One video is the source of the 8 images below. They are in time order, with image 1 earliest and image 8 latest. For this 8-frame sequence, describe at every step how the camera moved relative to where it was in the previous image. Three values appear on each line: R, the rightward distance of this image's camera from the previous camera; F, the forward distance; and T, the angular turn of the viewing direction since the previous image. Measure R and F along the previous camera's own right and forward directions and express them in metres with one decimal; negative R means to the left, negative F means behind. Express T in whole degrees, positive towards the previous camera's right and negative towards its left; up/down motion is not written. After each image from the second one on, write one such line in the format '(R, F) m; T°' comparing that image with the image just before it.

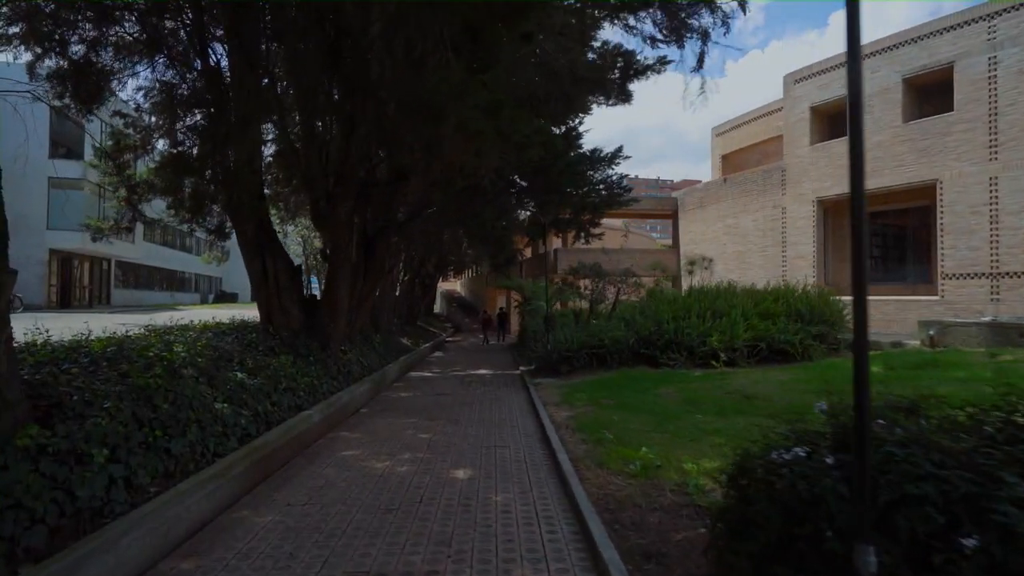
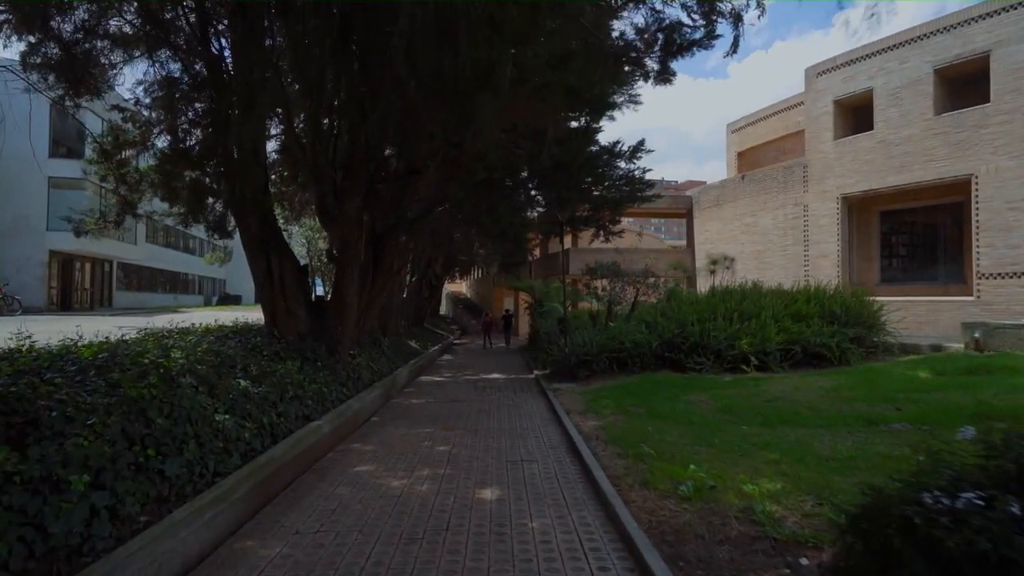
(-0.3, +0.8) m; 0°
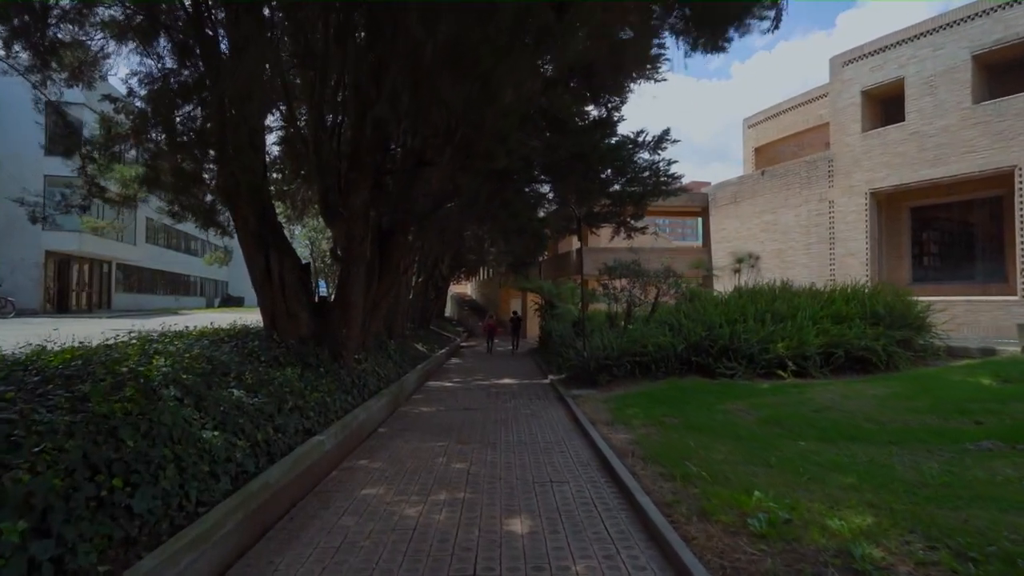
(-0.3, +1.0) m; 0°
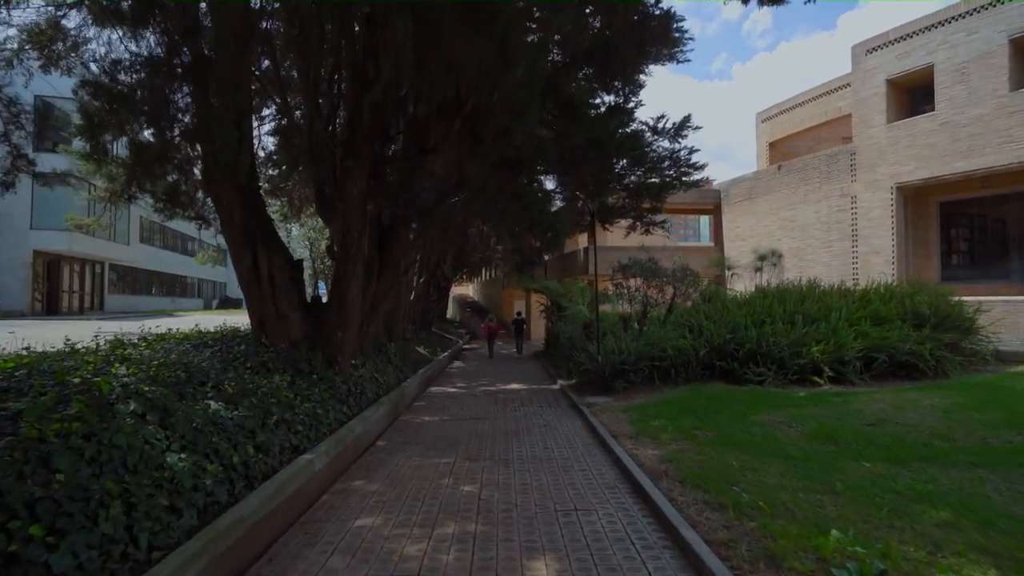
(-0.2, +1.1) m; 0°
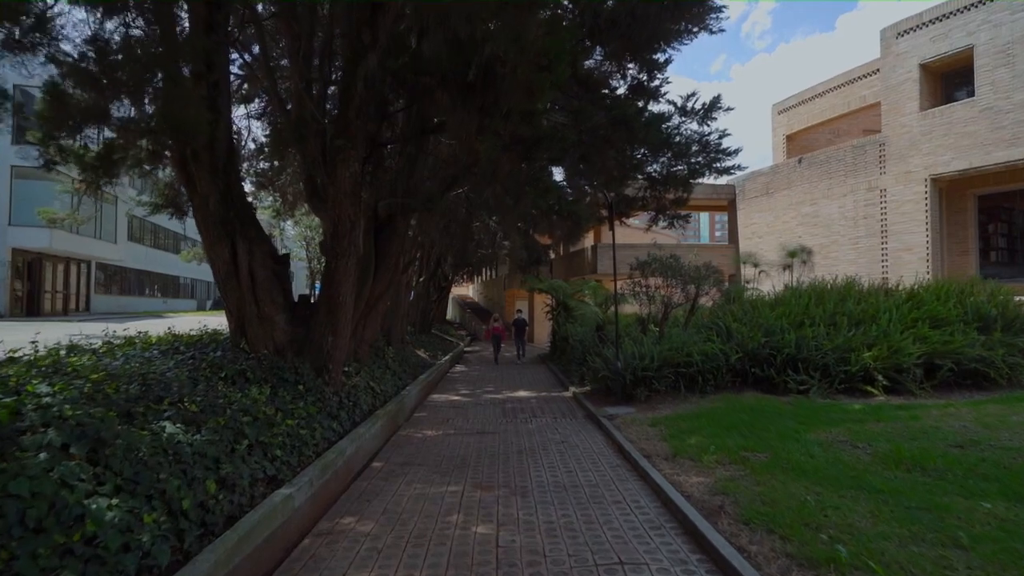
(-0.3, +1.4) m; 0°
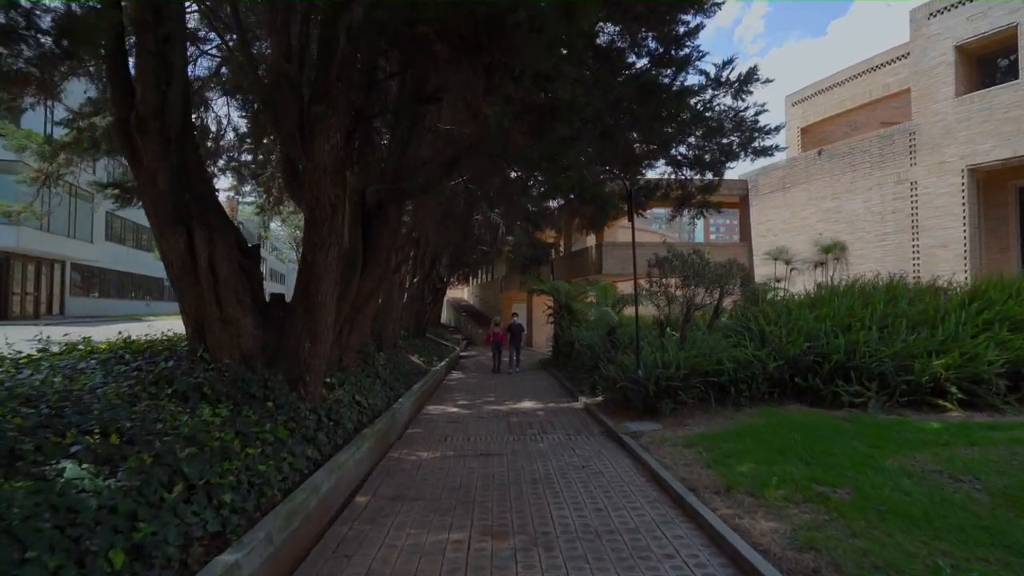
(-0.2, +1.6) m; +1°
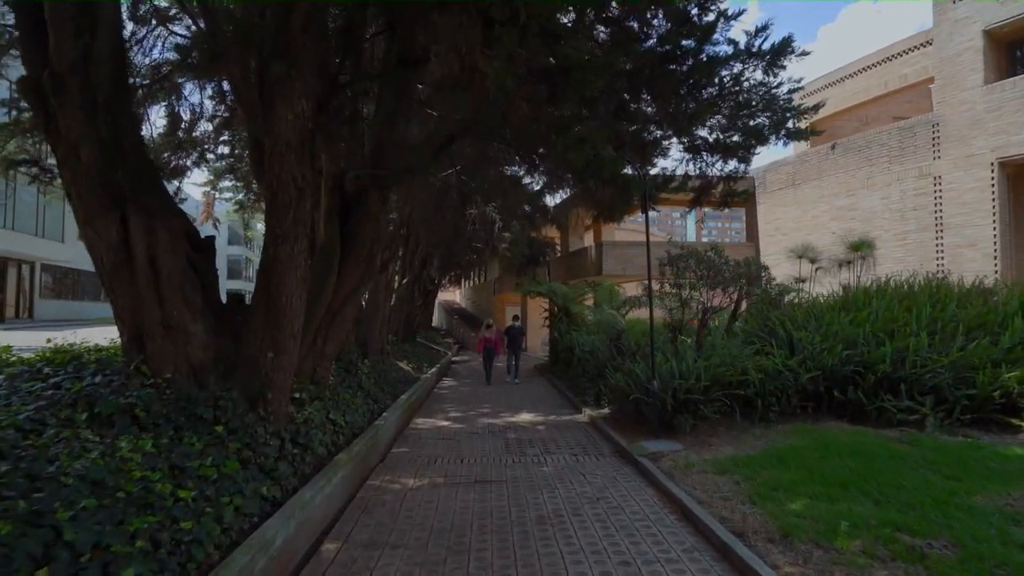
(-0.1, +1.4) m; +1°
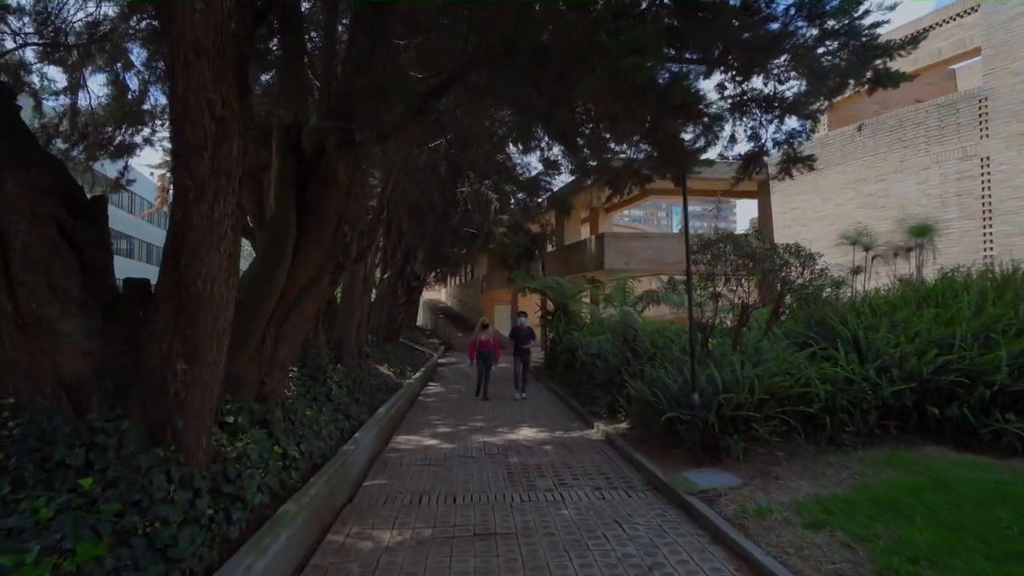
(-0.3, +2.2) m; +1°
